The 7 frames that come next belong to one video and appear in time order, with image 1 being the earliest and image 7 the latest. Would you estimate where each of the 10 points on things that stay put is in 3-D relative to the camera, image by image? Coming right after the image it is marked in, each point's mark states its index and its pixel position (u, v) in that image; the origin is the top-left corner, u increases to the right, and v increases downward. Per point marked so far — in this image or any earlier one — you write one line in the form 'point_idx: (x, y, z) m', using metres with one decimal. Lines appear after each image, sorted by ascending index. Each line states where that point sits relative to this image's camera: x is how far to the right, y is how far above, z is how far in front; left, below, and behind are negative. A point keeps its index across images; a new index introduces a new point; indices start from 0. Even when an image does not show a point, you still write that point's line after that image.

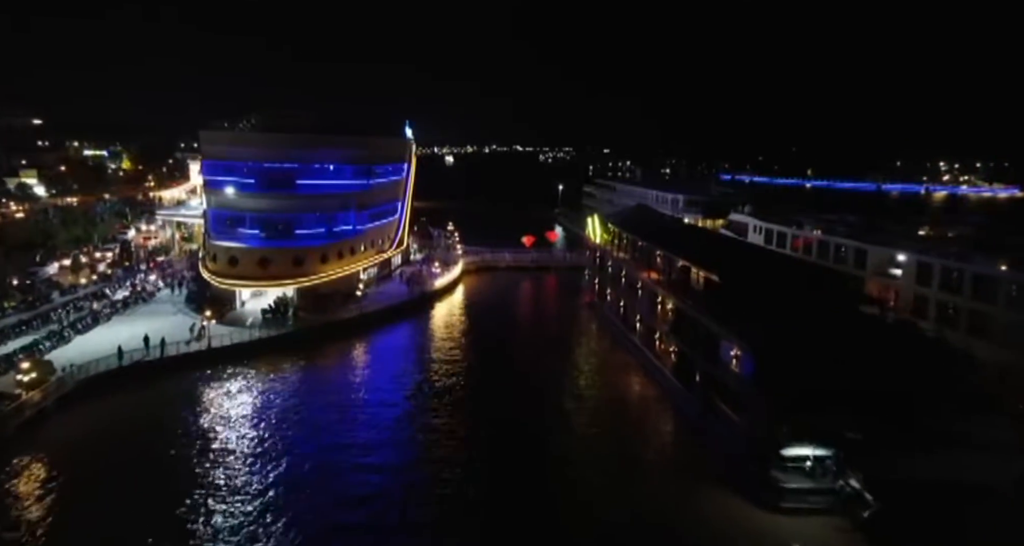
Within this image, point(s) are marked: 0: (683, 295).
0: (+5.5, -0.7, +18.3) m
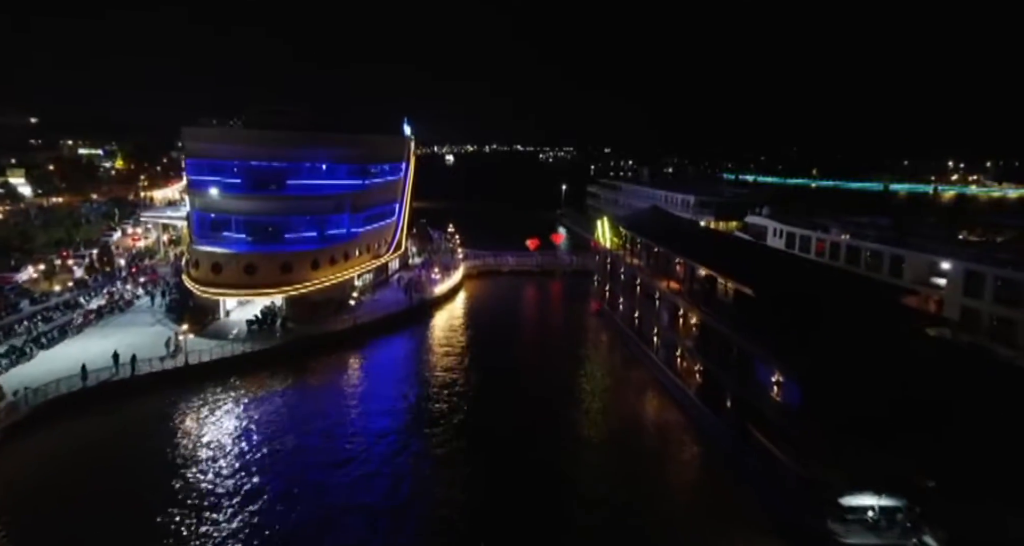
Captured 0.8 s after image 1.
0: (+5.7, -1.0, +16.5) m
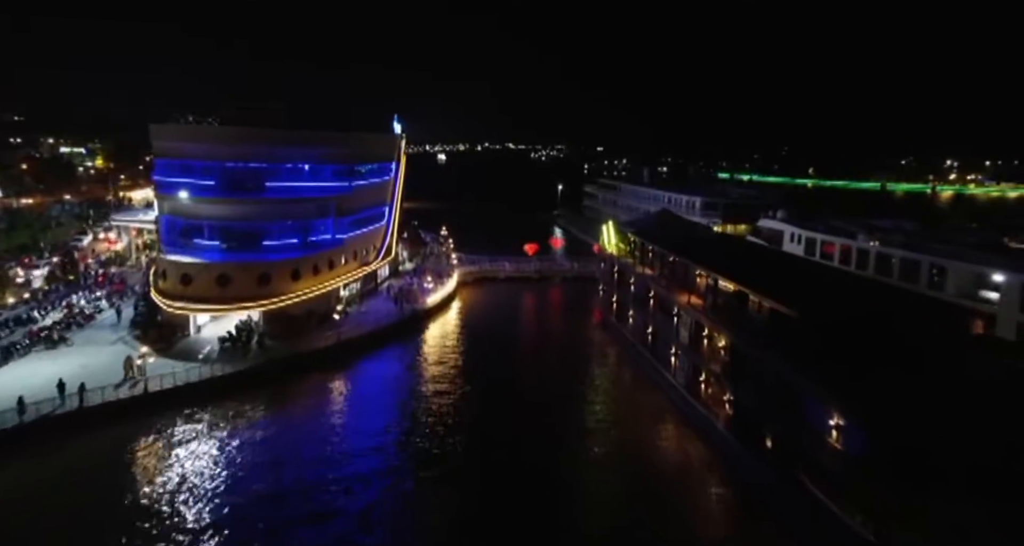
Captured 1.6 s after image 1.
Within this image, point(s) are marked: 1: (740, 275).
0: (+5.8, -1.4, +14.5) m
1: (+6.3, -0.1, +16.2) m
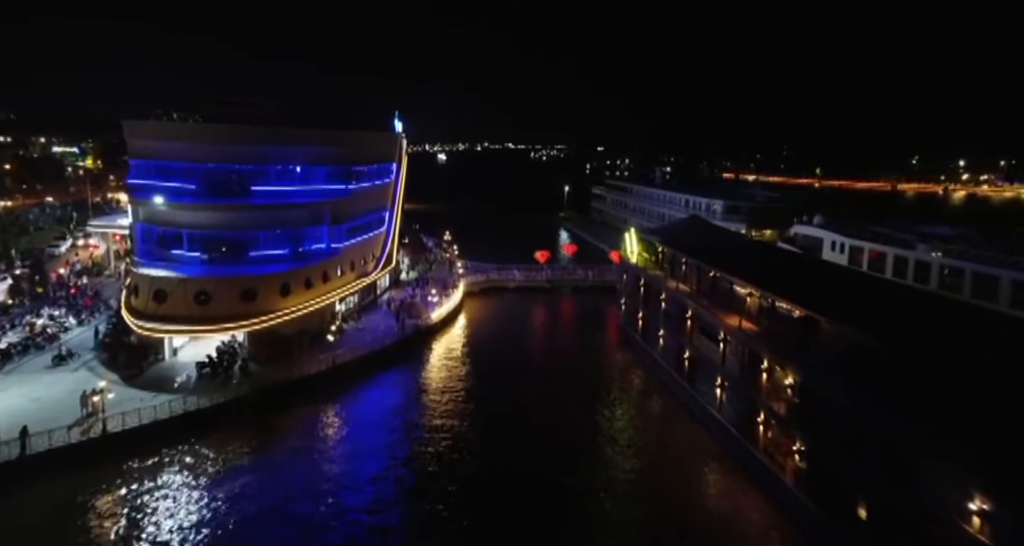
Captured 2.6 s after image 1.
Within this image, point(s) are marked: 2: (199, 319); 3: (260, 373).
0: (+6.4, -1.9, +12.1) m
1: (+6.9, -0.6, +13.7) m
2: (-10.0, -1.5, +18.6) m
3: (-8.0, -3.2, +18.5) m
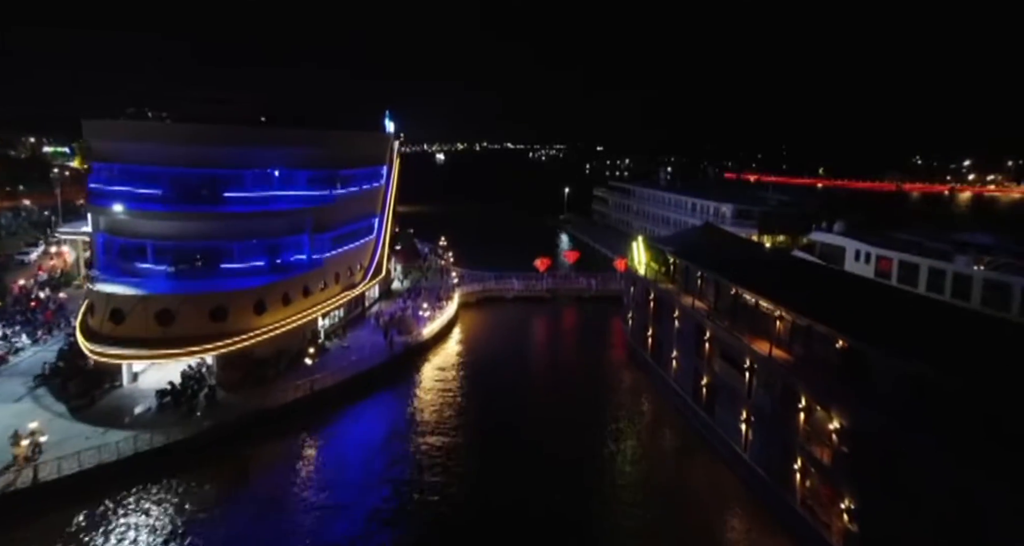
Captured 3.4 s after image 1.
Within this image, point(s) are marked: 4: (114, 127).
0: (+6.3, -2.4, +10.2) m
1: (+6.9, -1.1, +11.9) m
2: (-10.1, -1.9, +16.7) m
3: (-8.1, -3.6, +16.6) m
4: (-12.6, +4.5, +18.2) m
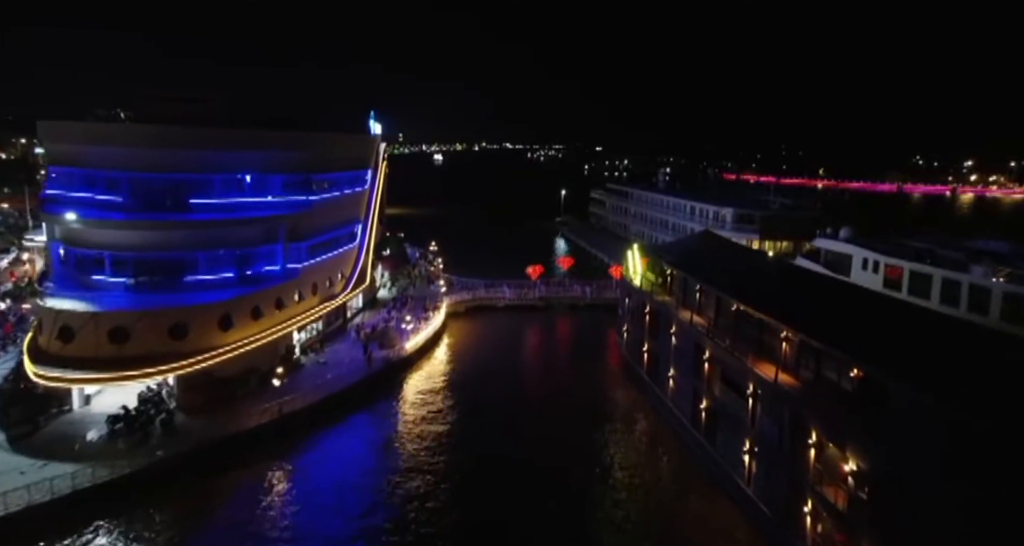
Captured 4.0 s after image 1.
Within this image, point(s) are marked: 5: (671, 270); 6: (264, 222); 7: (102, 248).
0: (+5.9, -2.8, +9.0) m
1: (+6.4, -1.4, +10.6) m
2: (-10.5, -2.3, +15.5) m
3: (-8.5, -4.0, +15.3) m
4: (-13.0, +4.1, +16.9) m
5: (+5.1, +0.1, +18.7) m
6: (-8.1, +1.7, +19.0) m
7: (-11.7, +0.7, +16.6) m
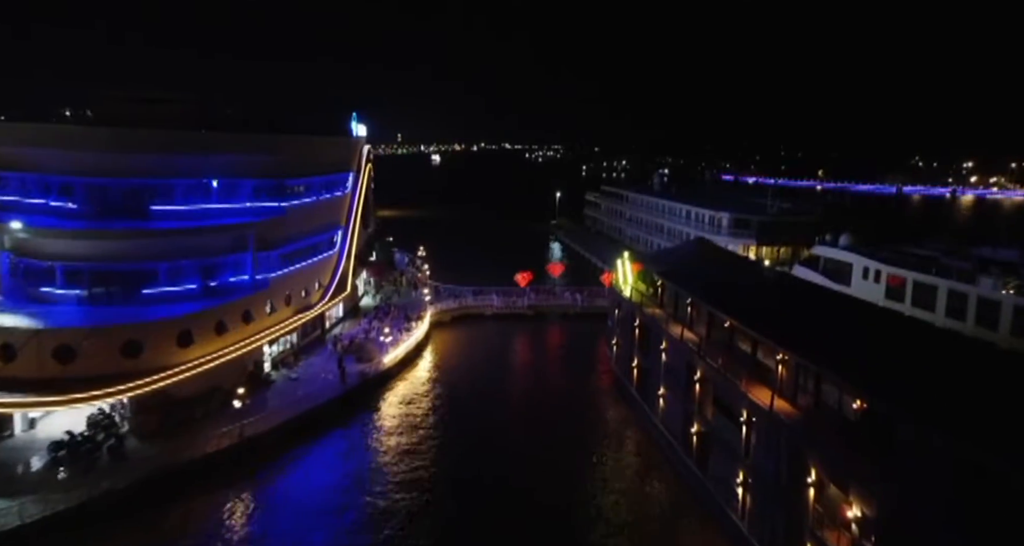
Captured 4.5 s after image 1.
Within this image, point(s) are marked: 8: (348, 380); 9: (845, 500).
0: (+5.4, -3.1, +7.9) m
1: (+5.9, -1.7, +9.6) m
2: (-11.1, -2.7, +14.4) m
3: (-9.0, -4.4, +14.2) m
4: (-13.6, +3.8, +15.9) m
5: (+4.5, -0.2, +17.7) m
6: (-8.7, +1.4, +17.9) m
7: (-12.3, +0.4, +15.5) m
8: (-5.5, -3.5, +19.8) m
9: (+5.2, -3.5, +9.3) m
